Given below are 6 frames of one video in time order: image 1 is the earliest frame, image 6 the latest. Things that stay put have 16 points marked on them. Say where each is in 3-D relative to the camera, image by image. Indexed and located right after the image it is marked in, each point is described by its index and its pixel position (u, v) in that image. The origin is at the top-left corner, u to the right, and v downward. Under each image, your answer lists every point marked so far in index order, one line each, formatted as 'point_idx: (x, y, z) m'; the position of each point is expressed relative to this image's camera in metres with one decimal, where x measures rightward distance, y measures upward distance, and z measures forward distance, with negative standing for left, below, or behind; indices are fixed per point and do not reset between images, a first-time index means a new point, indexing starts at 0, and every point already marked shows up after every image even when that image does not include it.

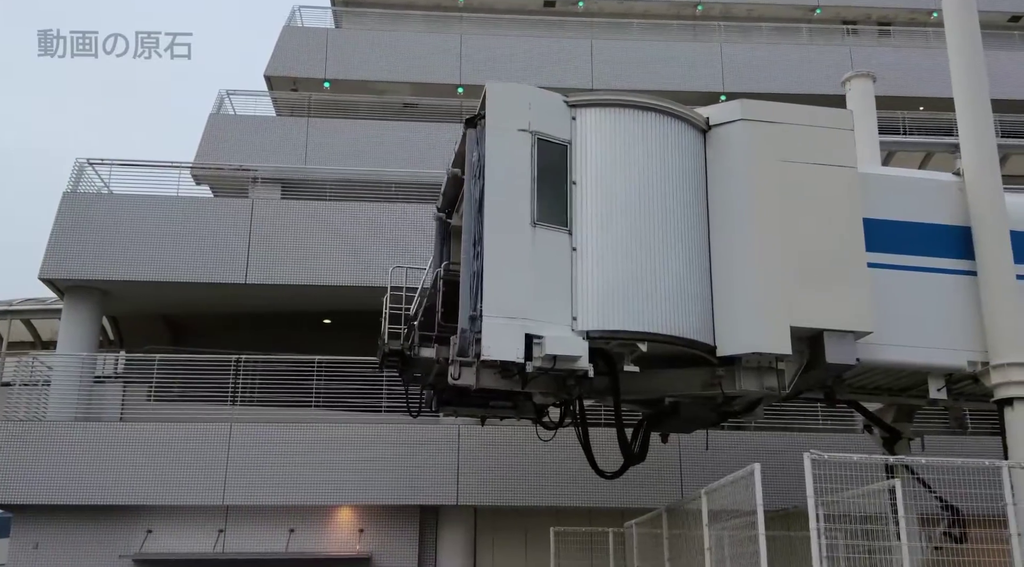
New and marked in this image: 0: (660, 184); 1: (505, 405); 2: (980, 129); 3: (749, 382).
0: (+1.6, +1.0, +11.6) m
1: (-0.1, -1.4, +12.5) m
2: (+5.5, +1.8, +12.5) m
3: (+2.5, -1.1, +11.7) m
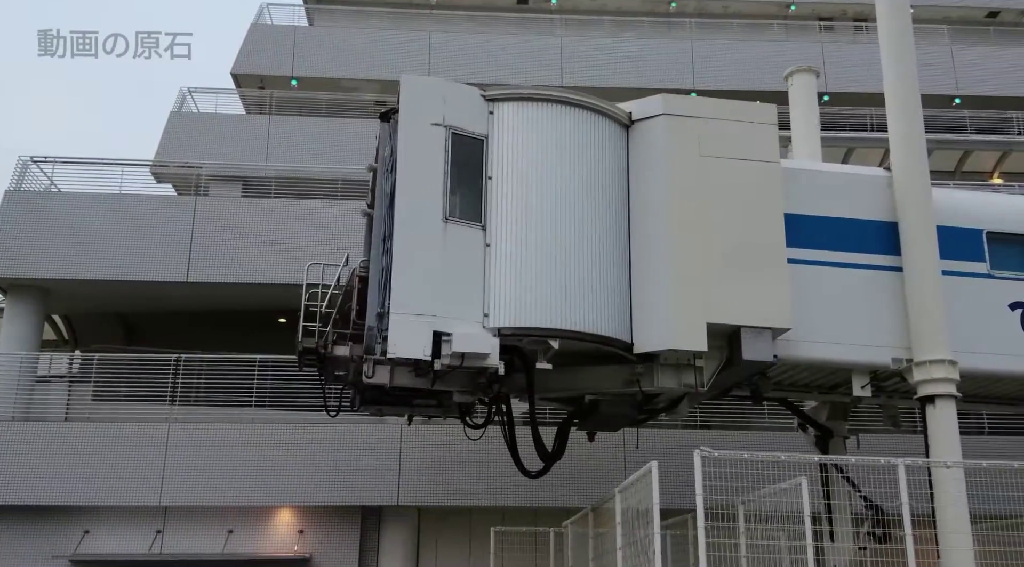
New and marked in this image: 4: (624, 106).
0: (+0.7, +1.1, +11.4) m
1: (-1.0, -1.4, +12.4) m
2: (+4.6, +1.9, +12.3) m
3: (+1.7, -1.0, +11.5) m
4: (+1.3, +2.0, +12.2) m
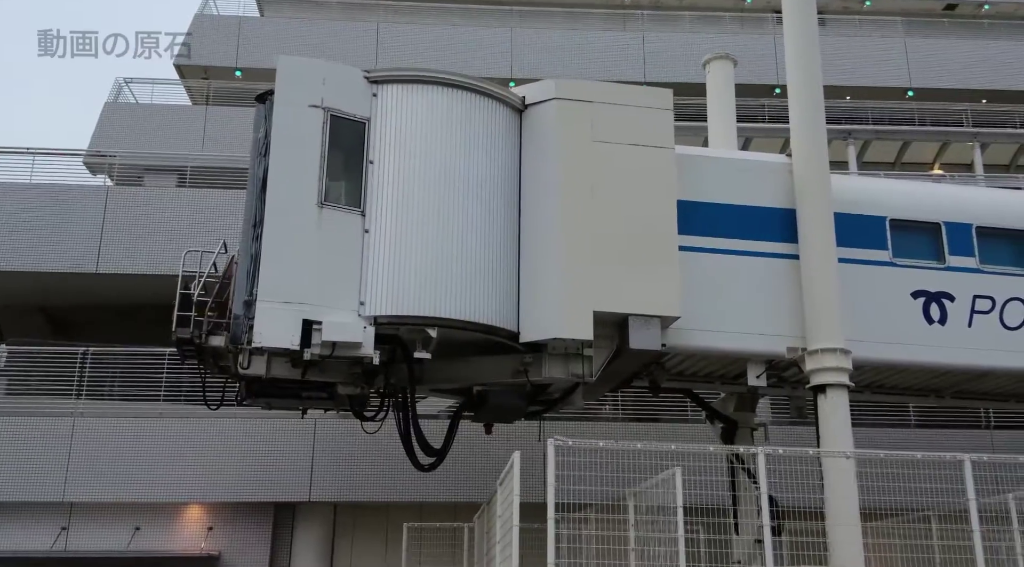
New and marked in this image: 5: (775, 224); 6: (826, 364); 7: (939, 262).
0: (-0.5, +1.2, +11.1) m
1: (-2.2, -1.3, +12.1) m
2: (+3.4, +2.0, +12.0) m
3: (+0.4, -0.9, +11.2) m
4: (+0.1, +2.1, +11.9) m
5: (+2.9, +0.7, +11.9) m
6: (+3.2, -0.8, +11.0) m
7: (+4.8, +0.2, +12.1) m
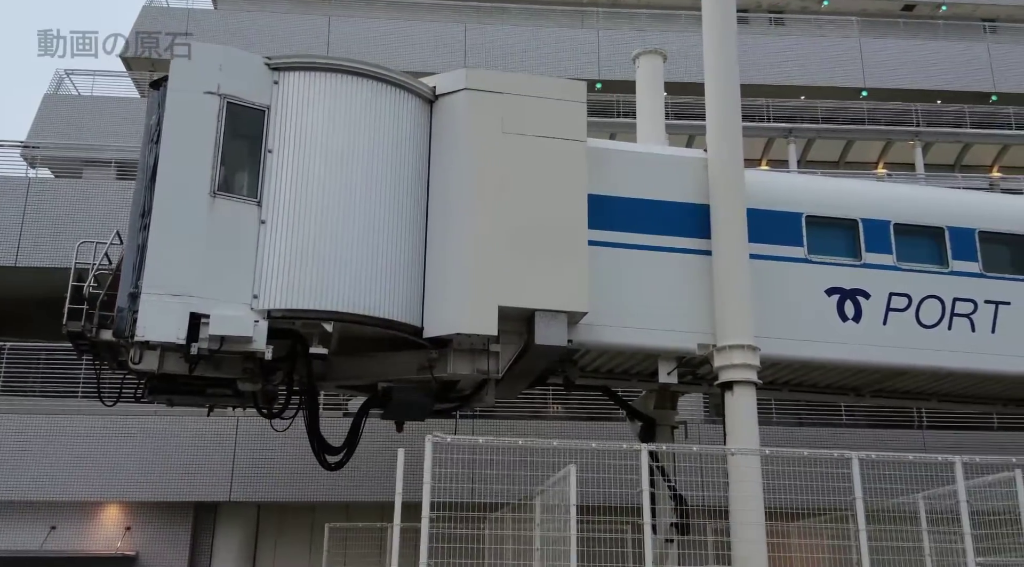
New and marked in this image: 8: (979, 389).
0: (-1.5, +1.3, +10.8) m
1: (-3.2, -1.2, +11.8) m
2: (+2.4, +2.0, +11.9) m
3: (-0.5, -0.8, +11.0) m
4: (-0.9, +2.2, +11.7) m
5: (+1.9, +0.7, +11.7) m
6: (+2.2, -0.8, +10.9) m
7: (+3.8, +0.3, +12.0) m
8: (+5.7, -1.3, +13.1) m
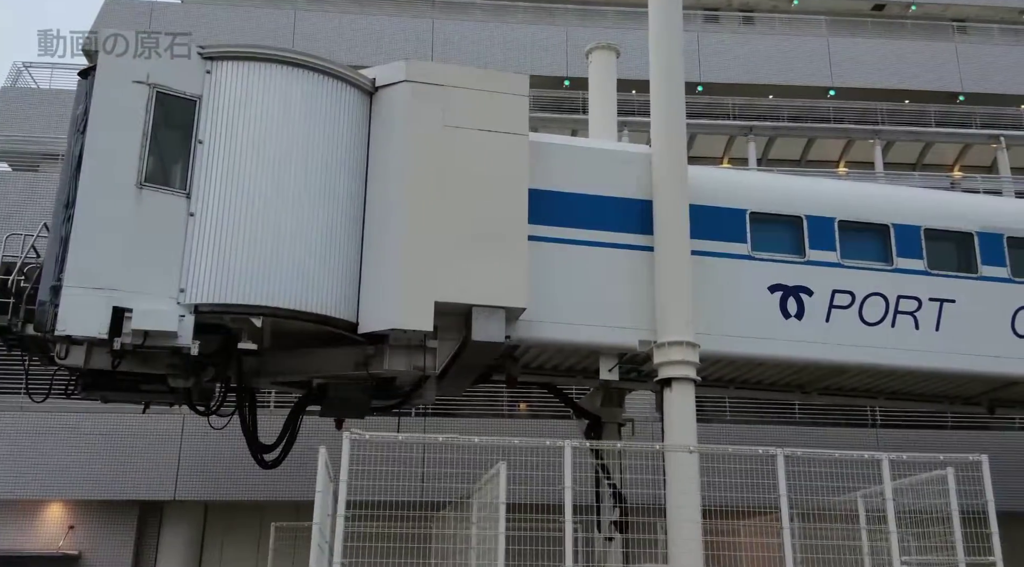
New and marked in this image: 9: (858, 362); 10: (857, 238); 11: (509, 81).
0: (-2.1, +1.3, +10.6) m
1: (-3.8, -1.1, +11.5) m
2: (+1.7, +2.1, +11.7) m
3: (-1.2, -0.8, +10.8) m
4: (-1.5, +2.3, +11.5) m
5: (+1.3, +0.7, +11.6) m
6: (+1.6, -0.7, +10.7) m
7: (+3.2, +0.3, +11.9) m
8: (+5.0, -1.3, +13.1) m
9: (+3.8, -0.9, +11.8) m
10: (+3.9, +0.5, +12.2) m
11: (0.0, +2.2, +11.5) m
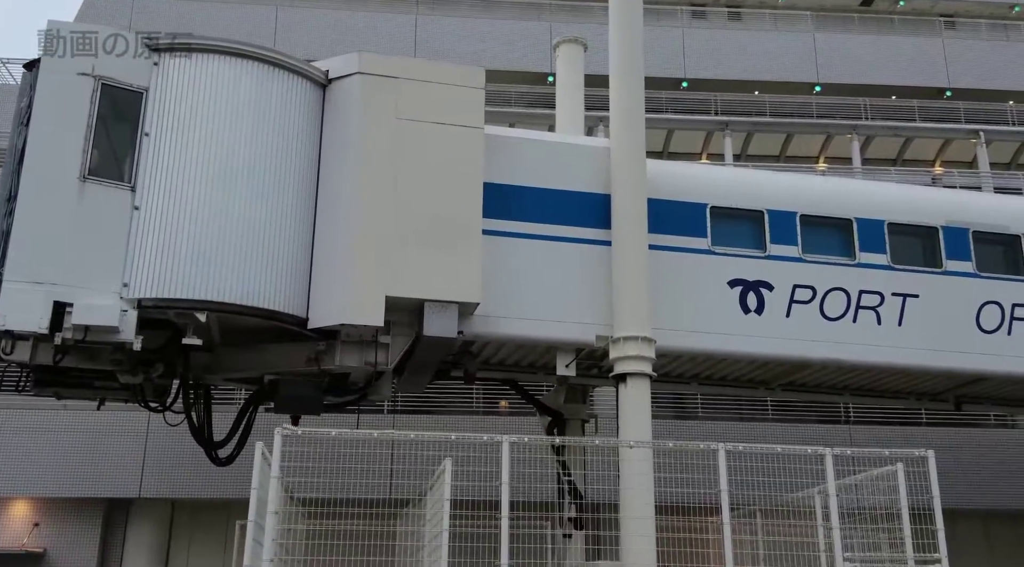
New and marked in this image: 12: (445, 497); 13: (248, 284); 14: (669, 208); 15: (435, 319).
0: (-2.5, +1.4, +10.5) m
1: (-4.3, -1.1, +11.4) m
2: (+1.3, +2.1, +11.6) m
3: (-1.6, -0.7, +10.7) m
4: (-2.0, +2.3, +11.4) m
5: (+0.8, +0.8, +11.5) m
6: (+1.1, -0.7, +10.6) m
7: (+2.7, +0.4, +11.8) m
8: (+4.6, -1.2, +13.0) m
9: (+3.3, -0.8, +11.6) m
10: (+3.5, +0.6, +12.1) m
11: (-0.5, +2.2, +11.4) m
12: (-0.6, -1.8, +8.9) m
13: (-2.4, 0.0, +10.2) m
14: (+1.7, +0.8, +11.5) m
15: (-0.7, -0.4, +10.5) m
